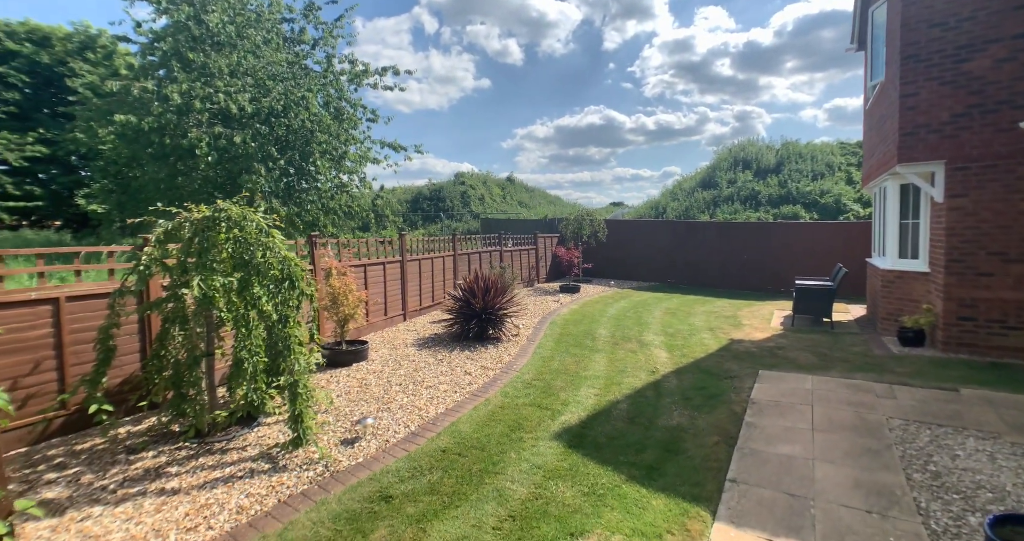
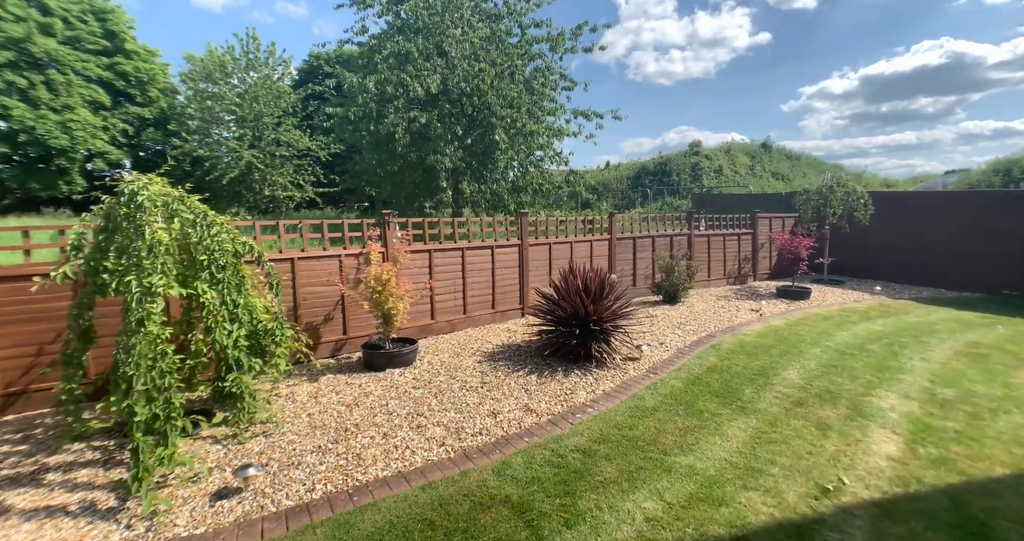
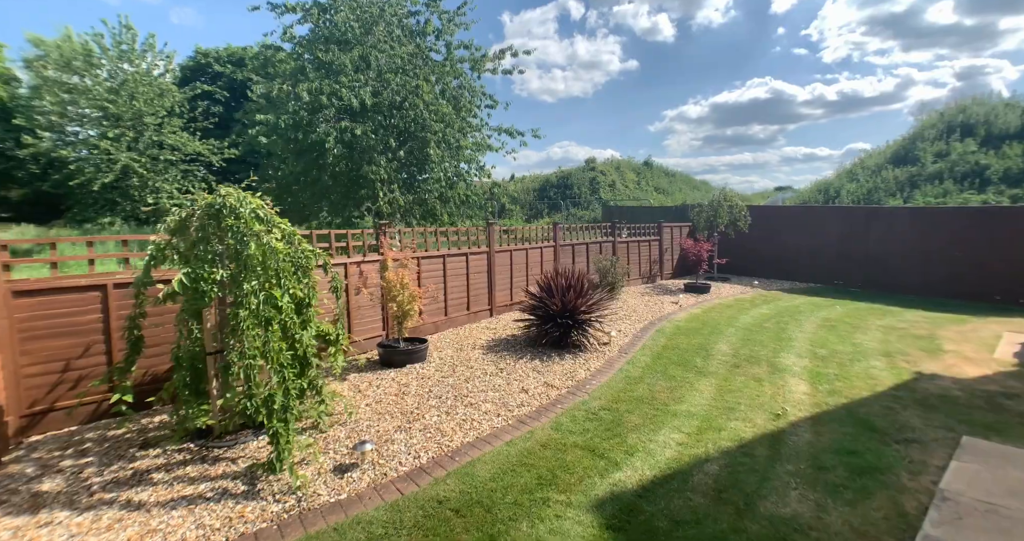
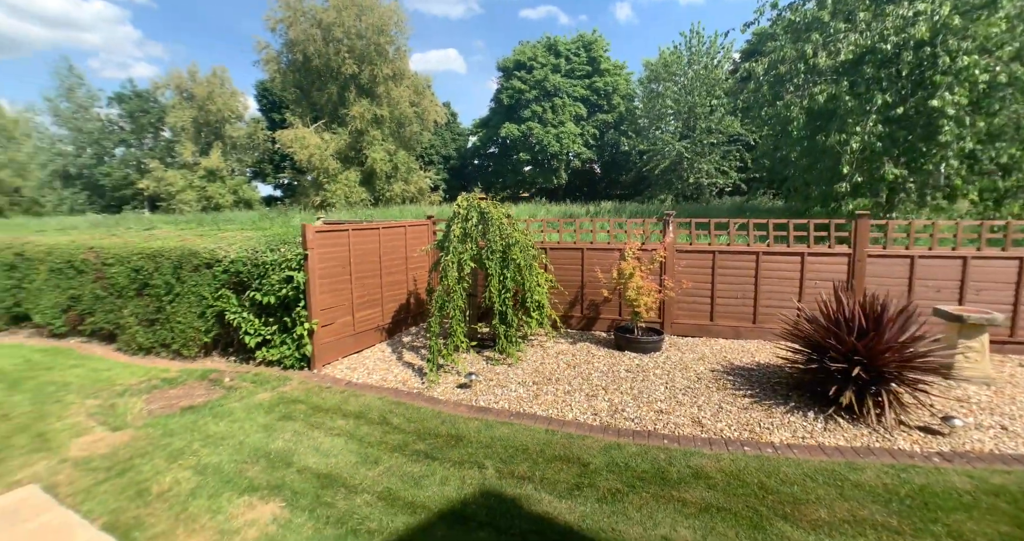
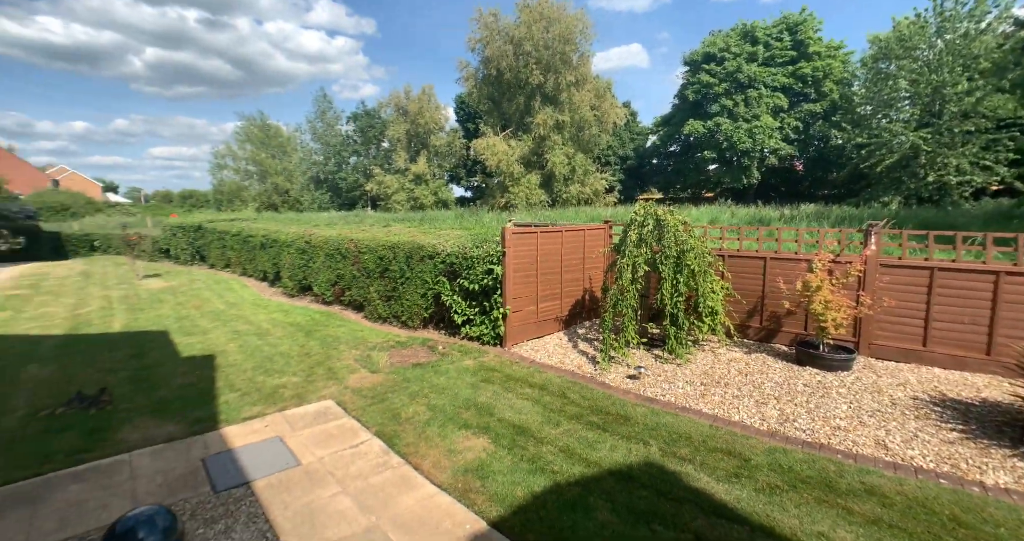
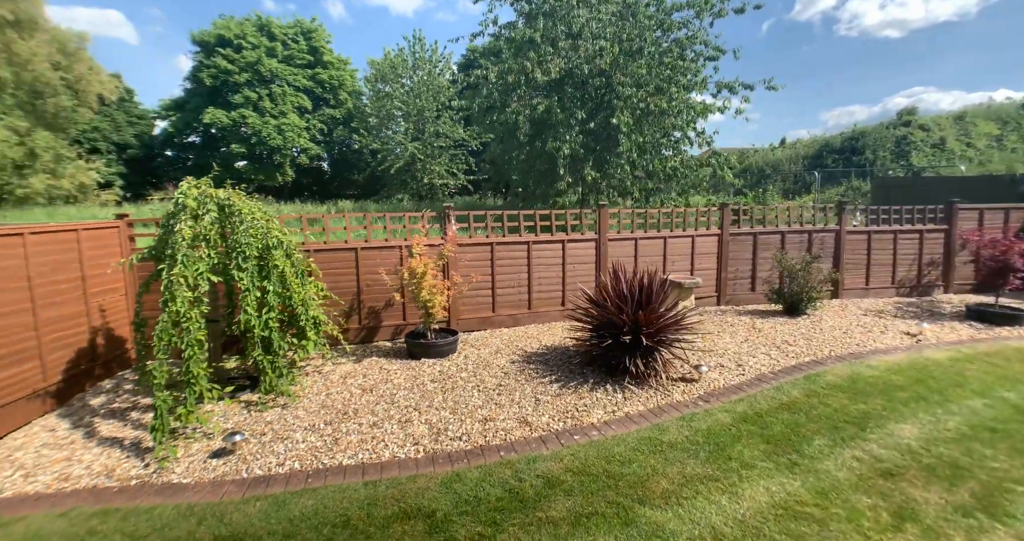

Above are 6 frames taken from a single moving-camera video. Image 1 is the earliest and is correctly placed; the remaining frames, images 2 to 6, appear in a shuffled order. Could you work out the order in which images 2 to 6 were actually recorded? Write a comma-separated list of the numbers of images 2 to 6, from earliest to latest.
3, 2, 6, 4, 5
